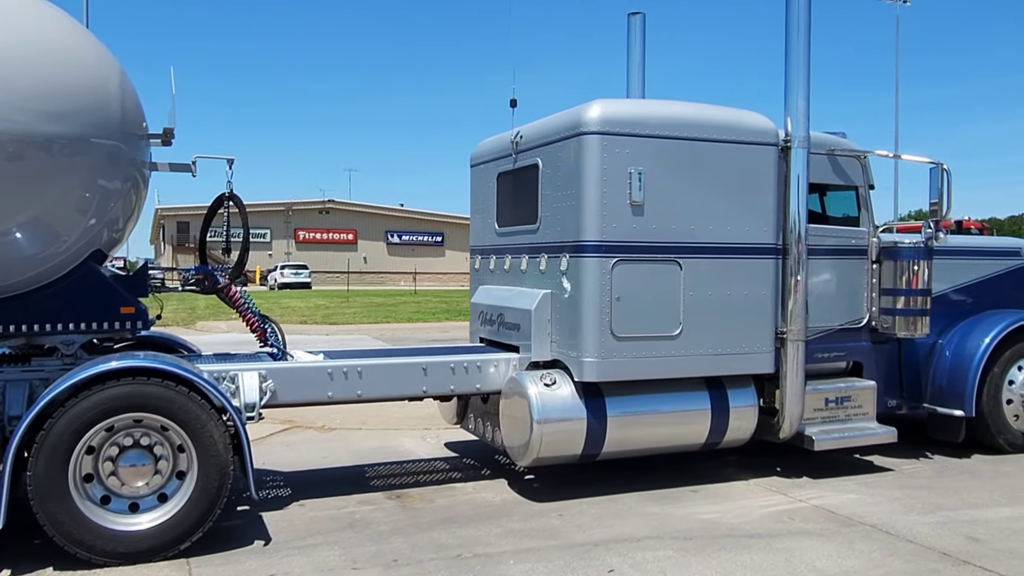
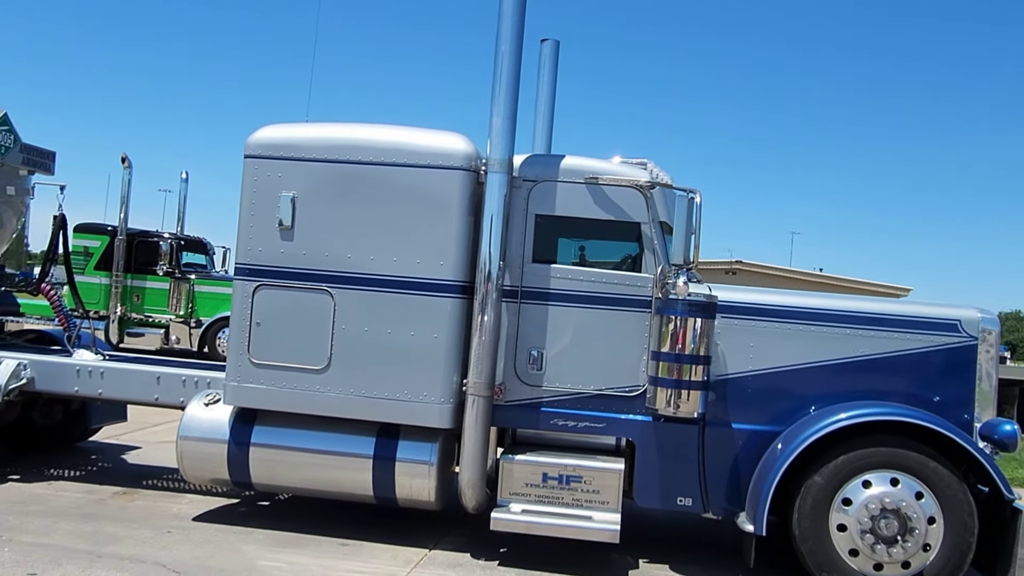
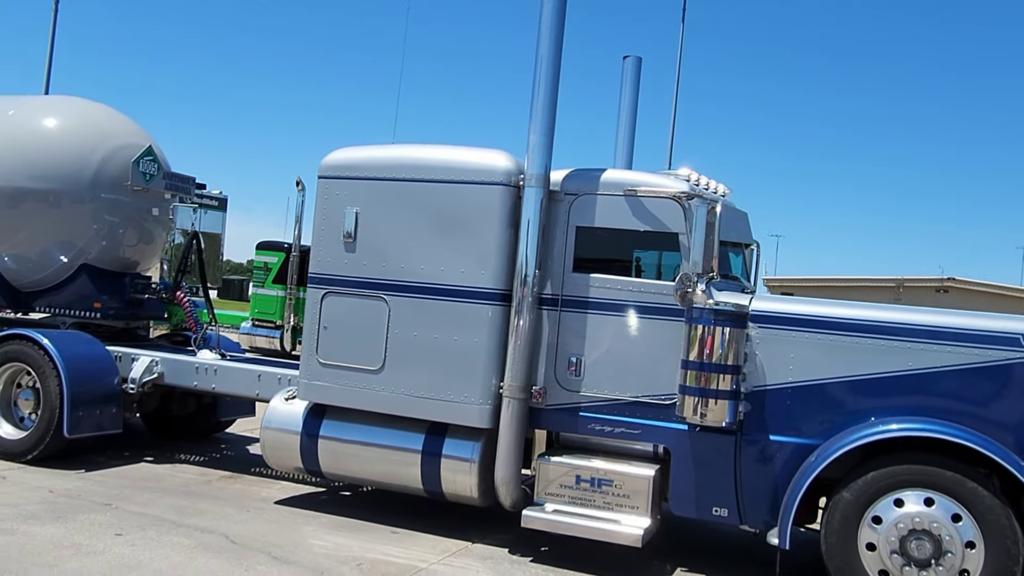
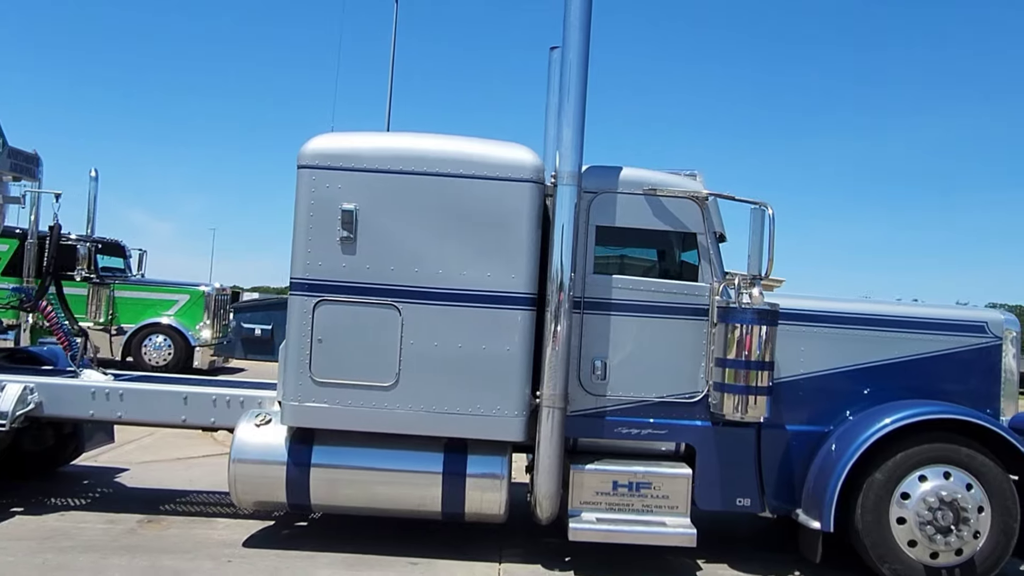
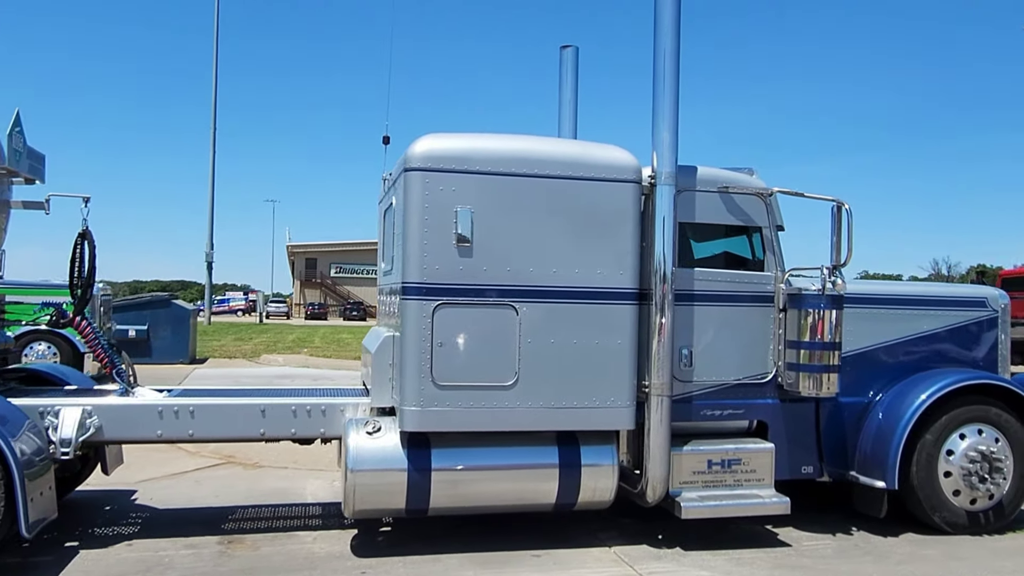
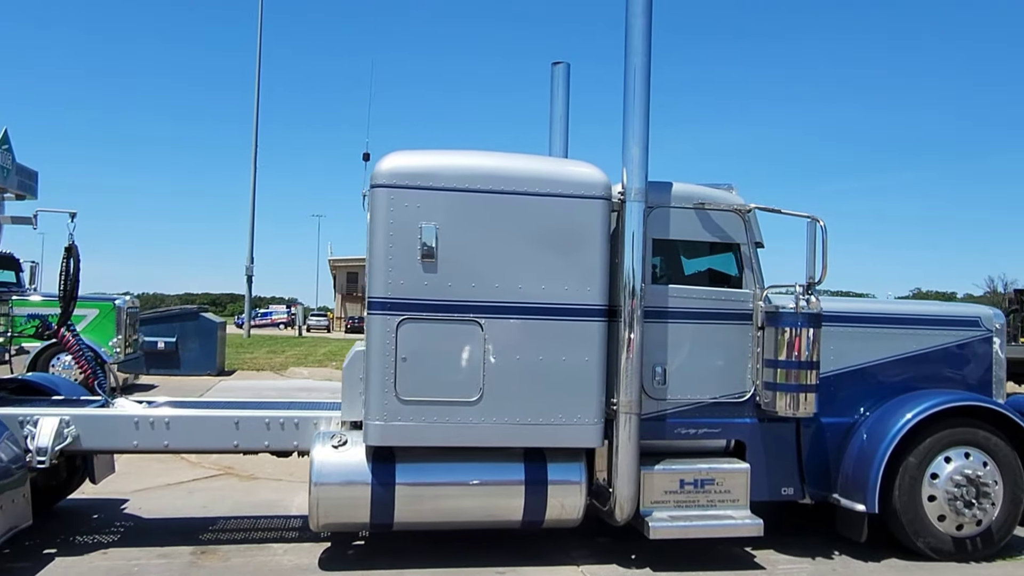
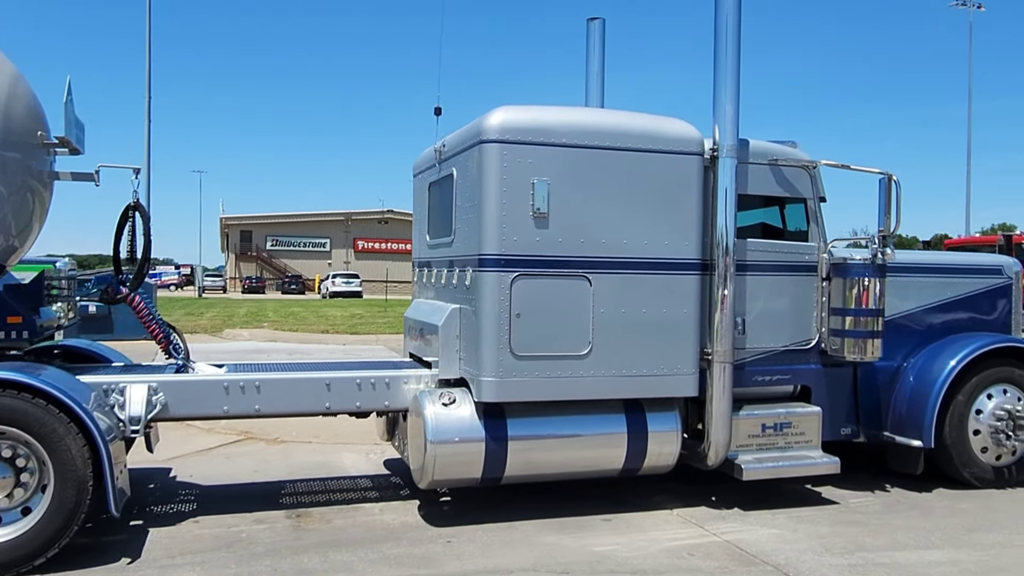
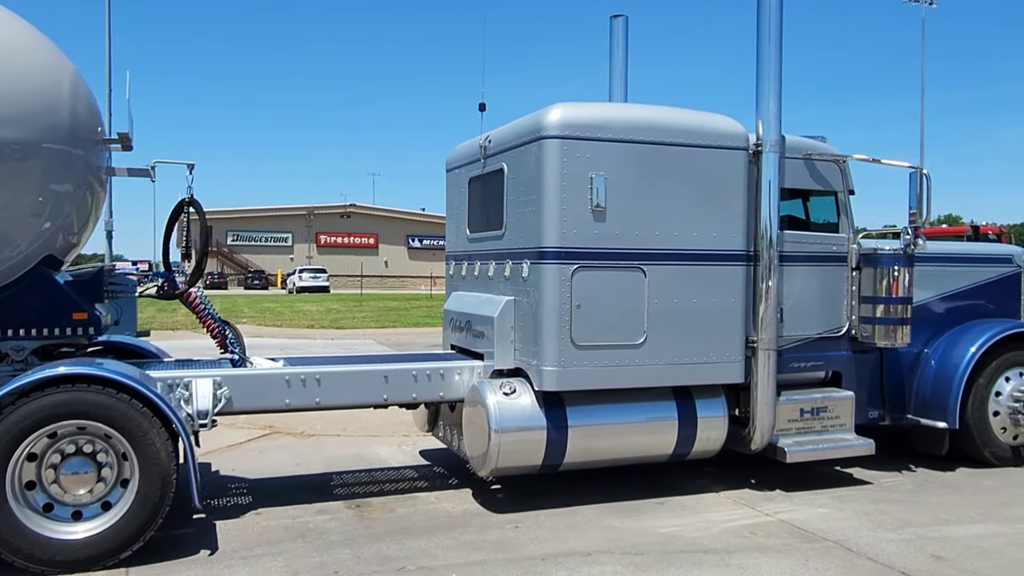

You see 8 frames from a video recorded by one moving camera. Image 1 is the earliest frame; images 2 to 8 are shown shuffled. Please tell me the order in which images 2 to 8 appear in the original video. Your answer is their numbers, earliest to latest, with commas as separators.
8, 7, 5, 6, 4, 2, 3
